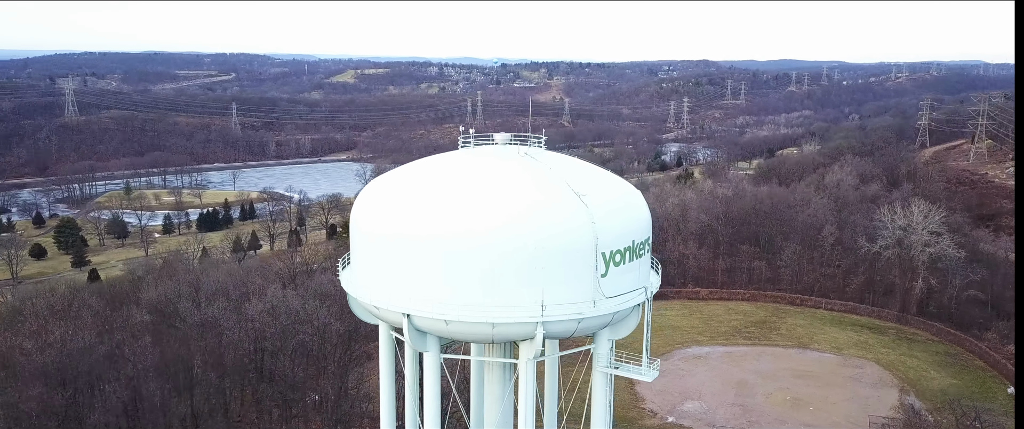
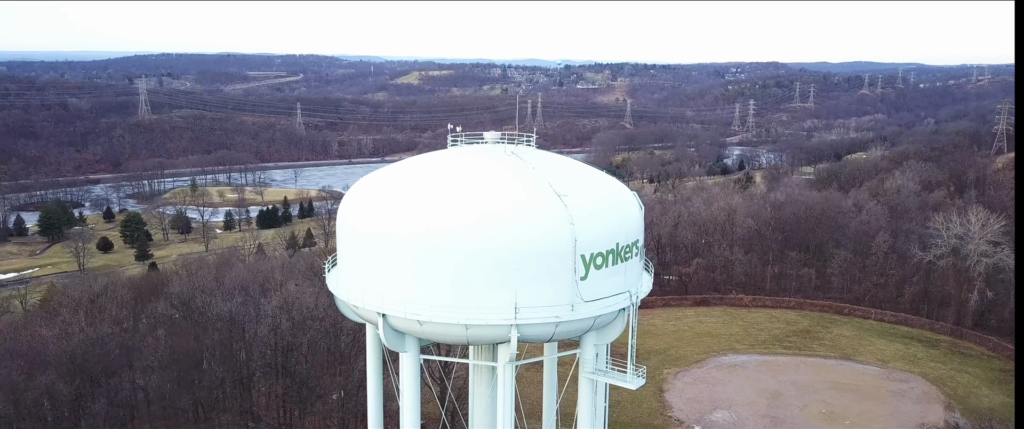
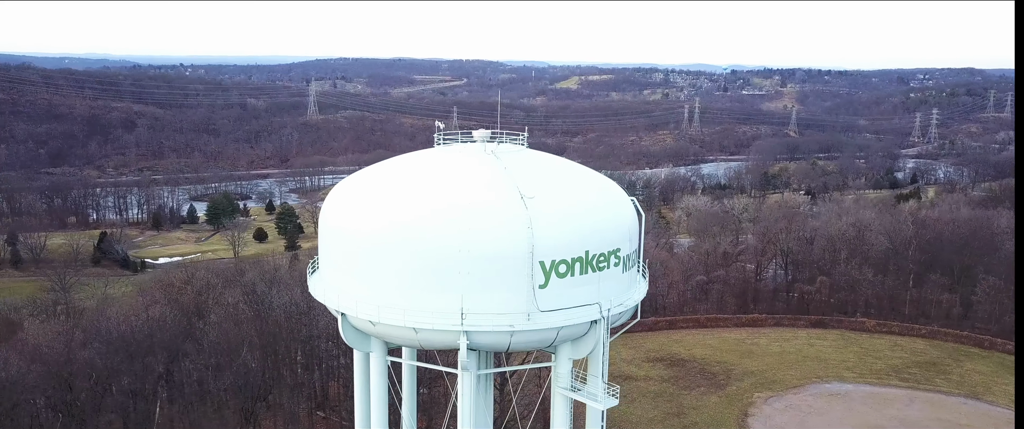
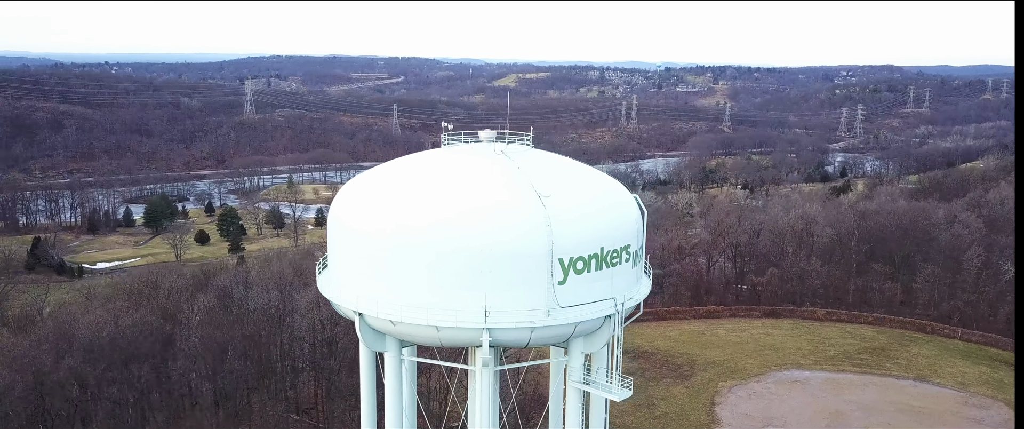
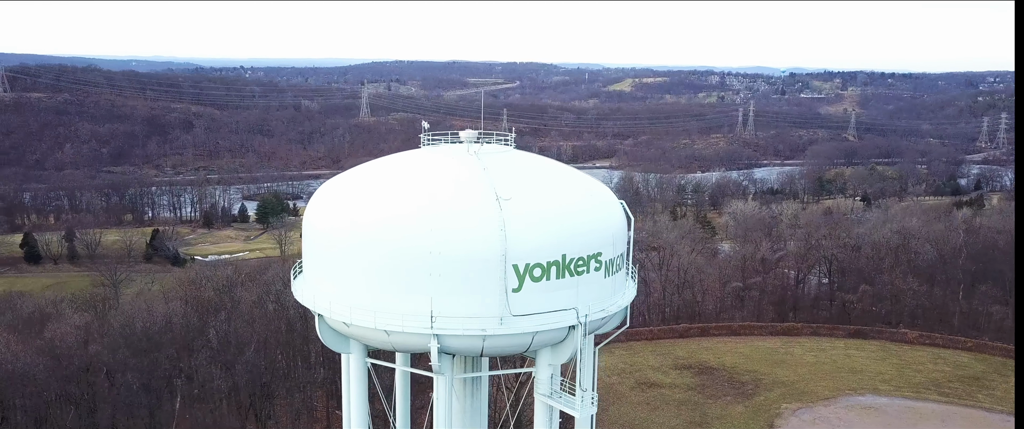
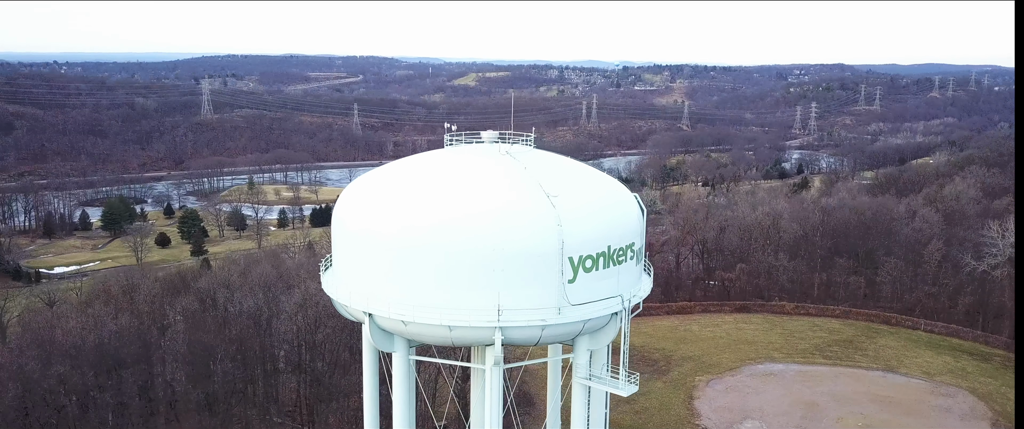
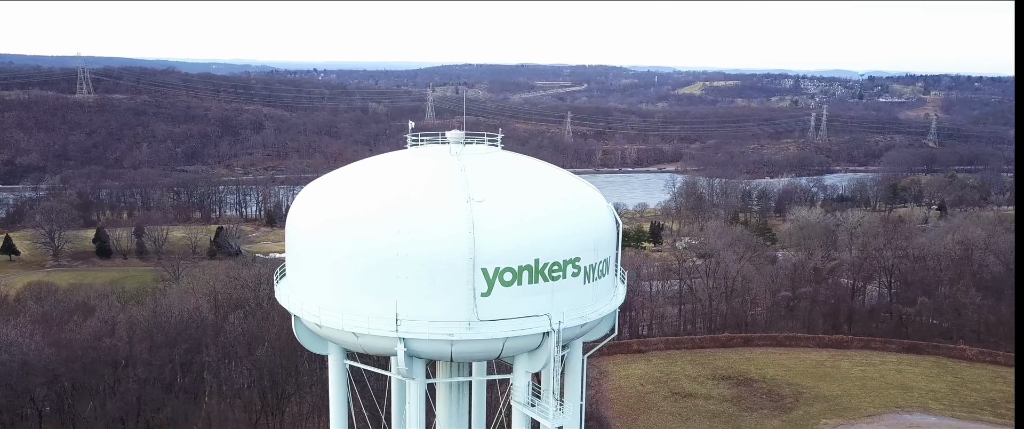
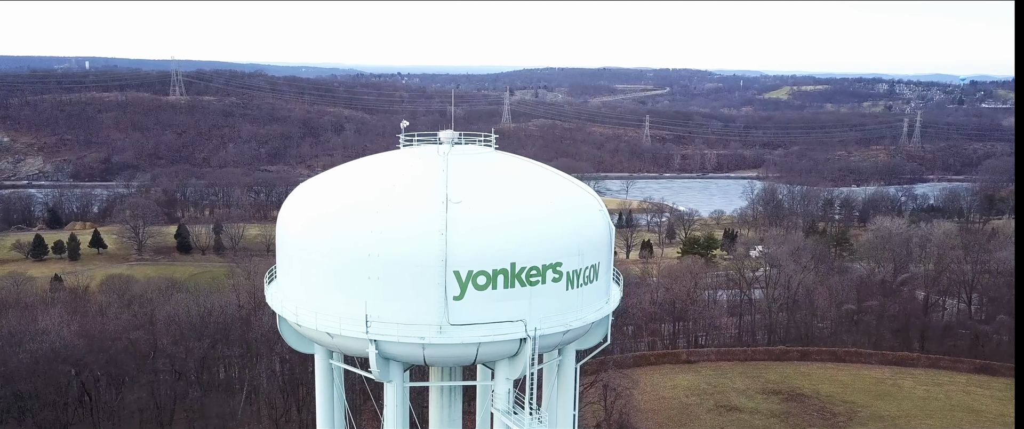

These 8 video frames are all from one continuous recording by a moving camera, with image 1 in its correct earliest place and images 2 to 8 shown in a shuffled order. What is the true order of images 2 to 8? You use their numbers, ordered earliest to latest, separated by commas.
2, 6, 4, 3, 5, 7, 8
